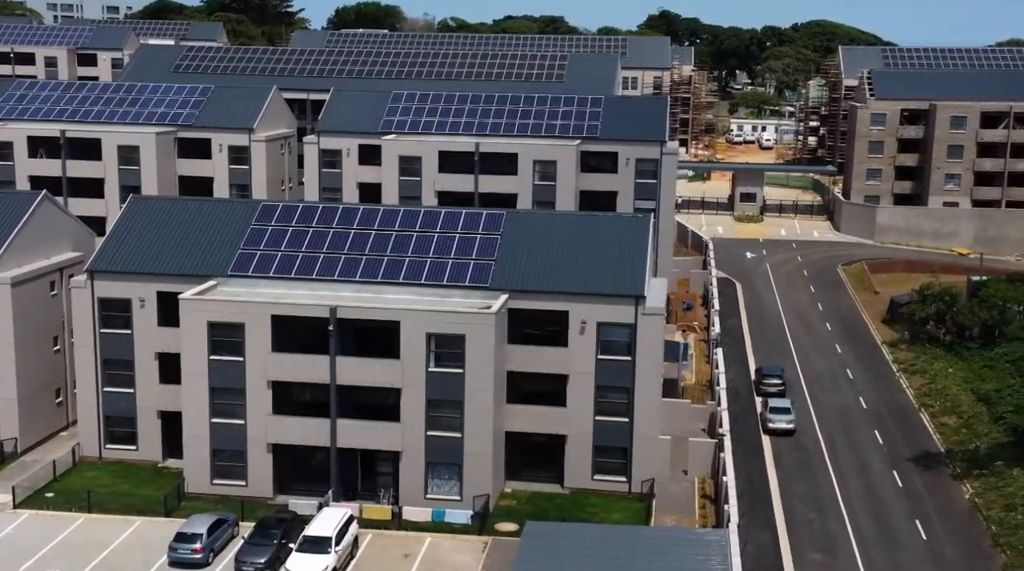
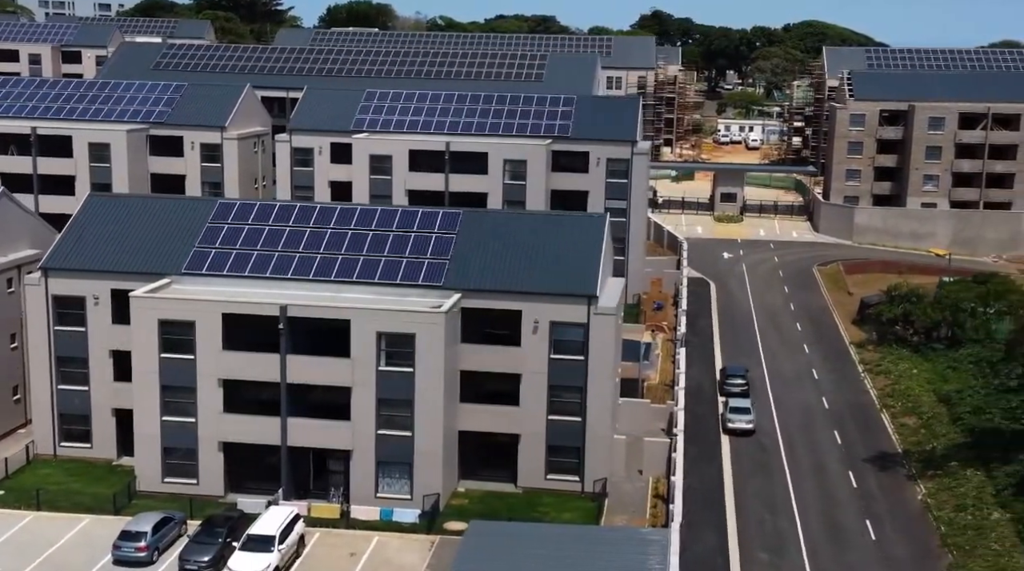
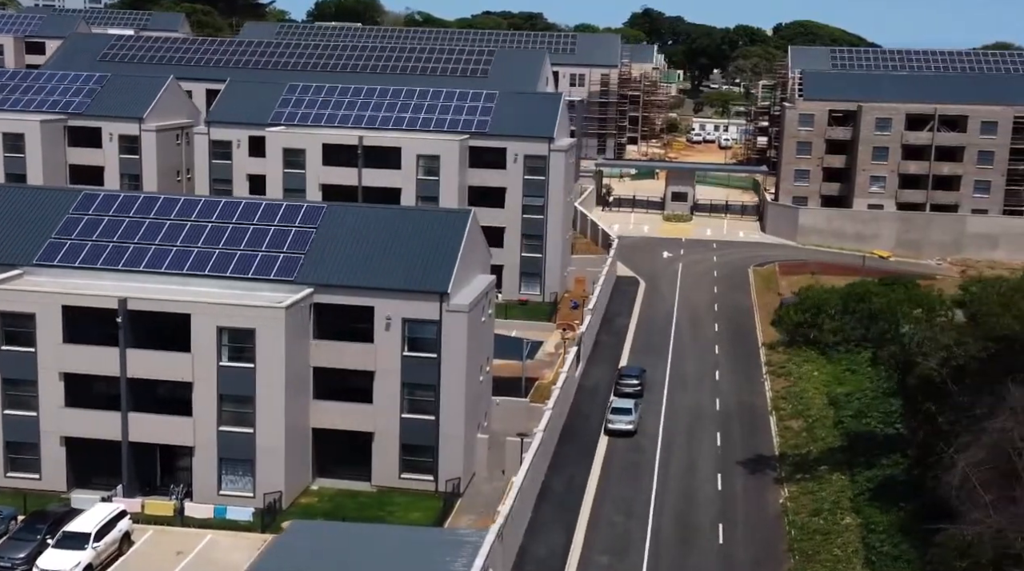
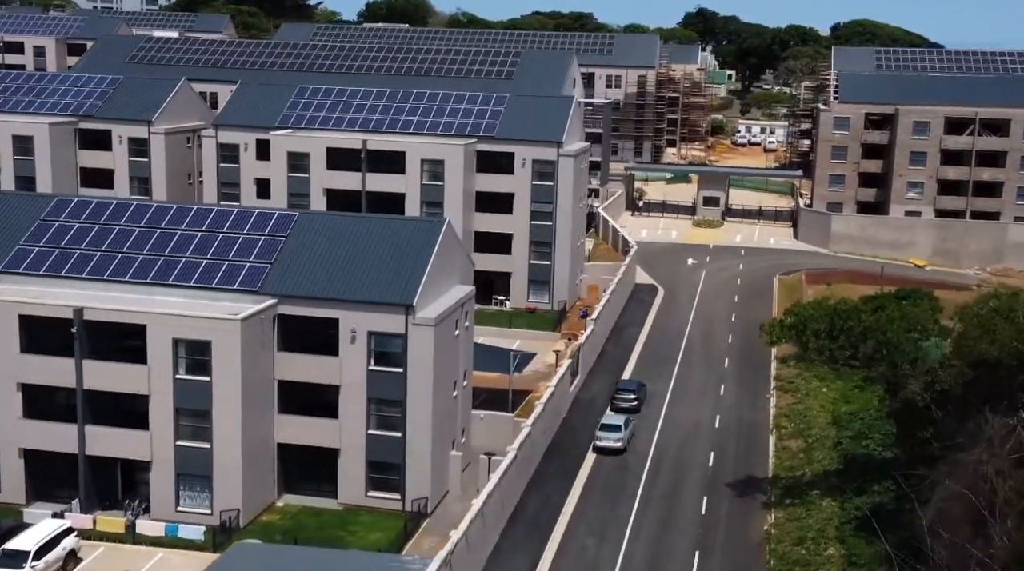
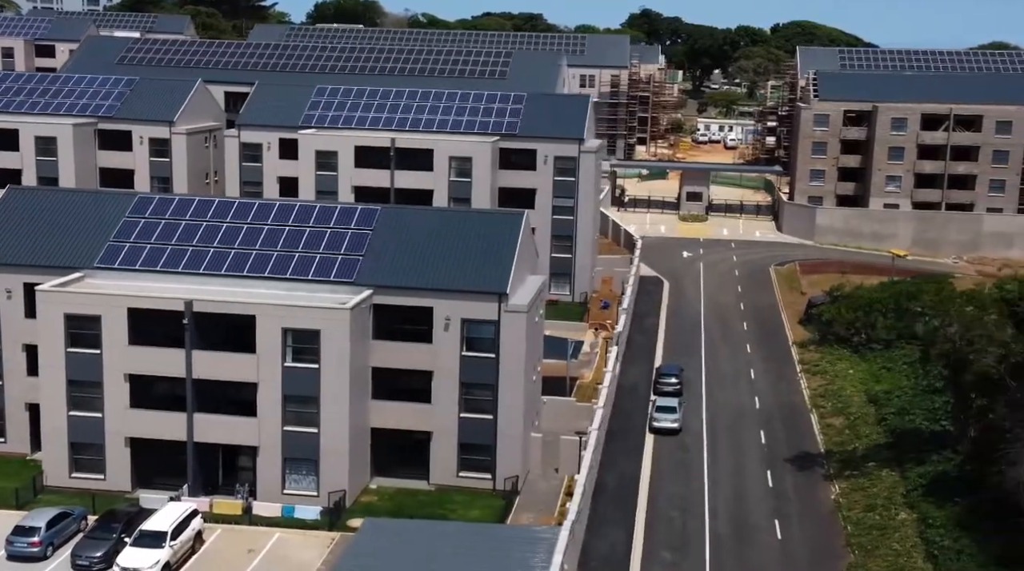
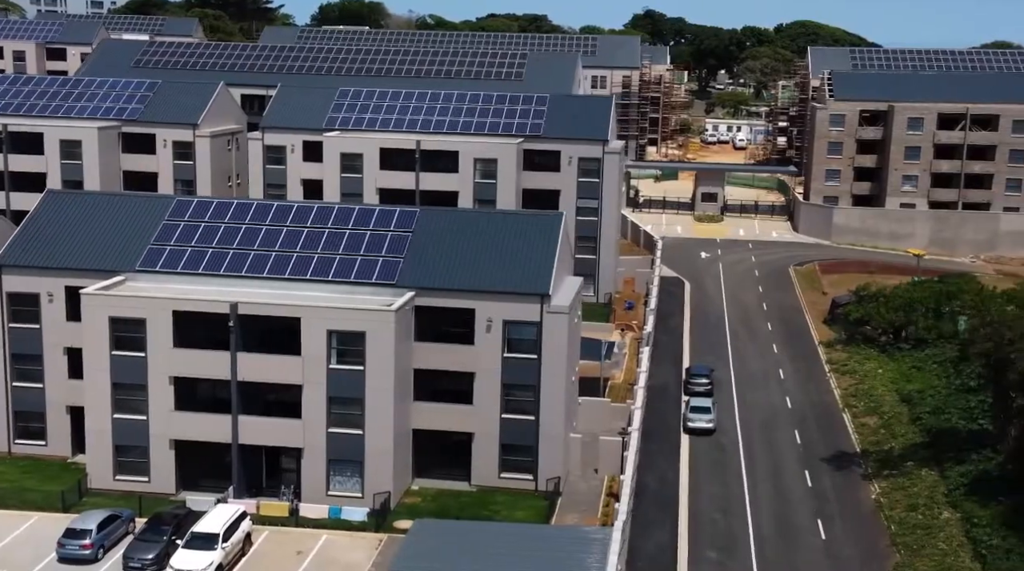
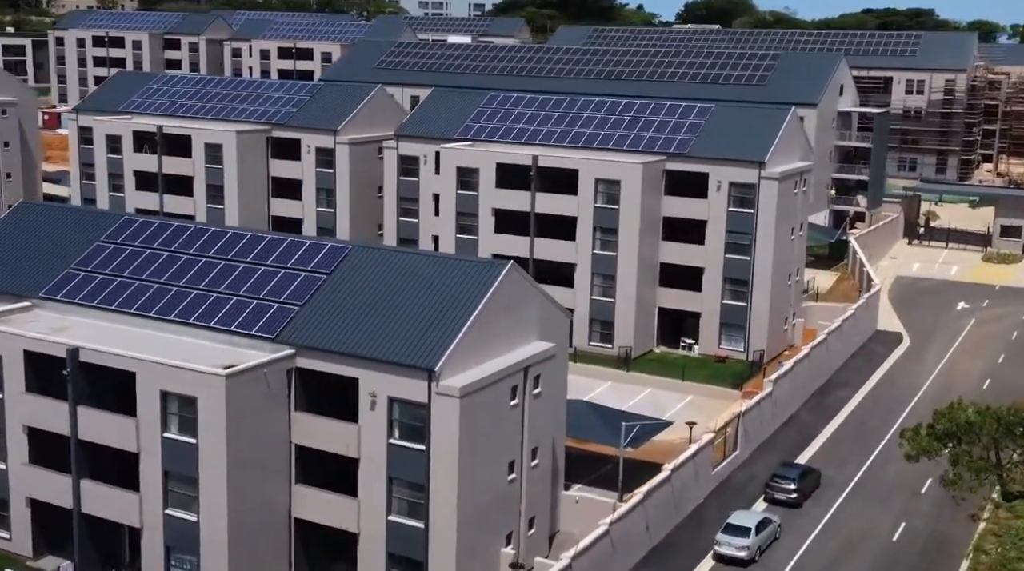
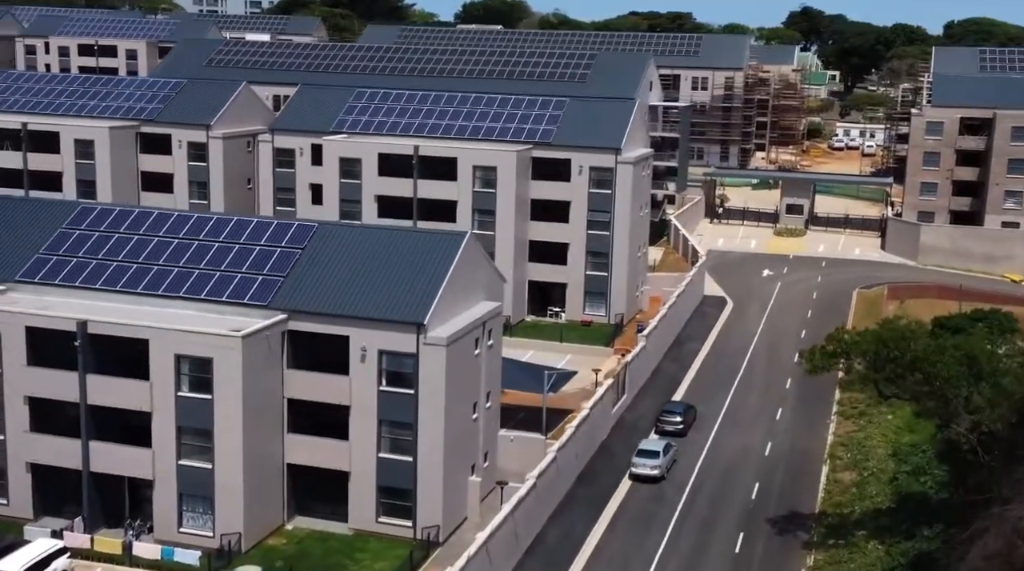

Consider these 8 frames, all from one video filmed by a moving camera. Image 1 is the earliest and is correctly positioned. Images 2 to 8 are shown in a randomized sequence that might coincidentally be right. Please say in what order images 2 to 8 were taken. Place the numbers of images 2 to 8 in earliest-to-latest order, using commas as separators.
2, 6, 5, 3, 4, 8, 7
